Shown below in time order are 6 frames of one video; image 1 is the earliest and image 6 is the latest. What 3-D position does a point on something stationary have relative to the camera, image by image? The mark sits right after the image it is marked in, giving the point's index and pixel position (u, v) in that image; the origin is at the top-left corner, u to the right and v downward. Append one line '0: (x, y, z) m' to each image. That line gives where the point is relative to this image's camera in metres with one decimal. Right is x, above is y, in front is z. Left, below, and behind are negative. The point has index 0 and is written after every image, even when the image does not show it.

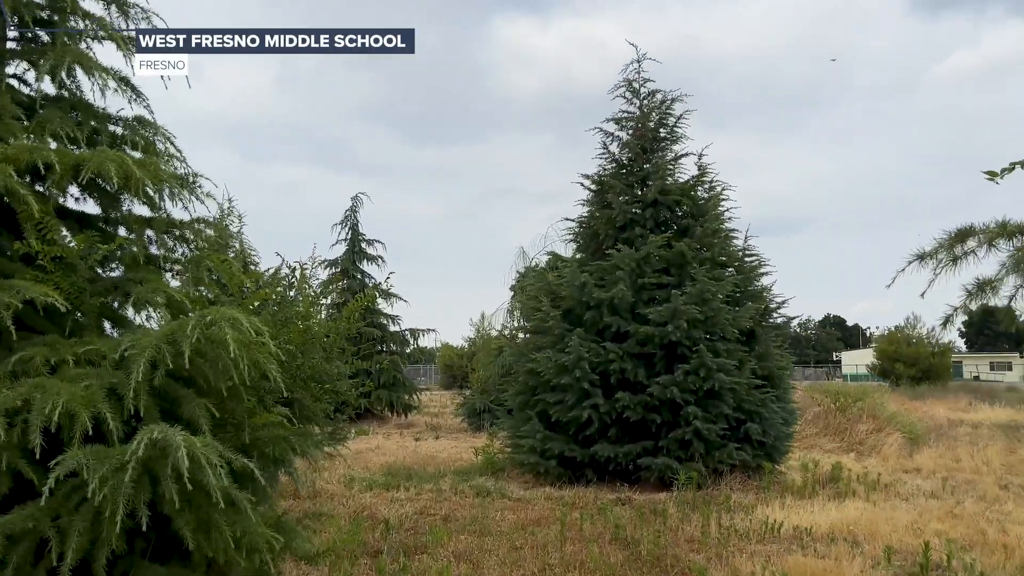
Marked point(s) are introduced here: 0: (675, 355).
0: (+1.5, -0.6, +8.3) m
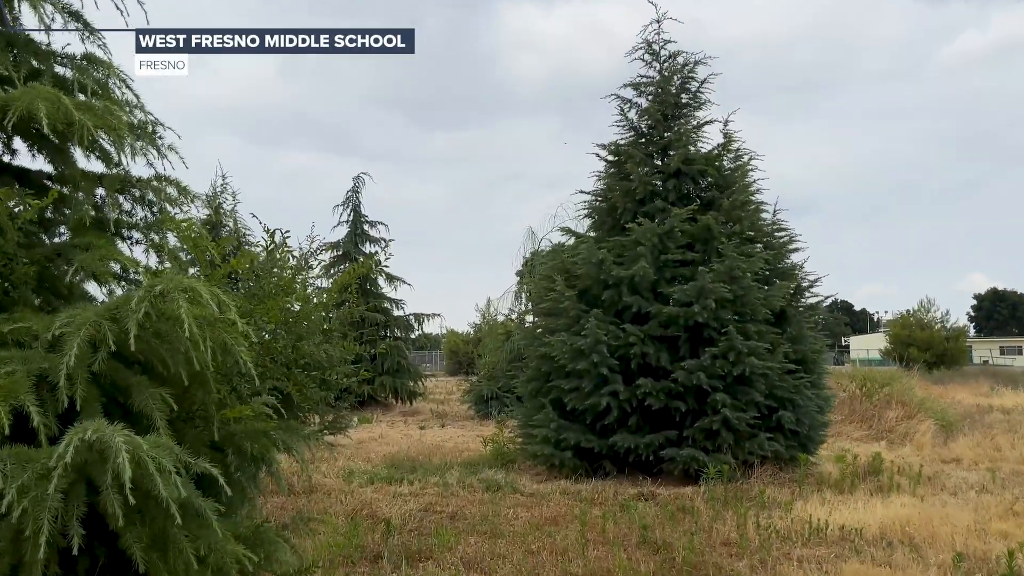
0: (+1.6, -0.4, +7.7) m
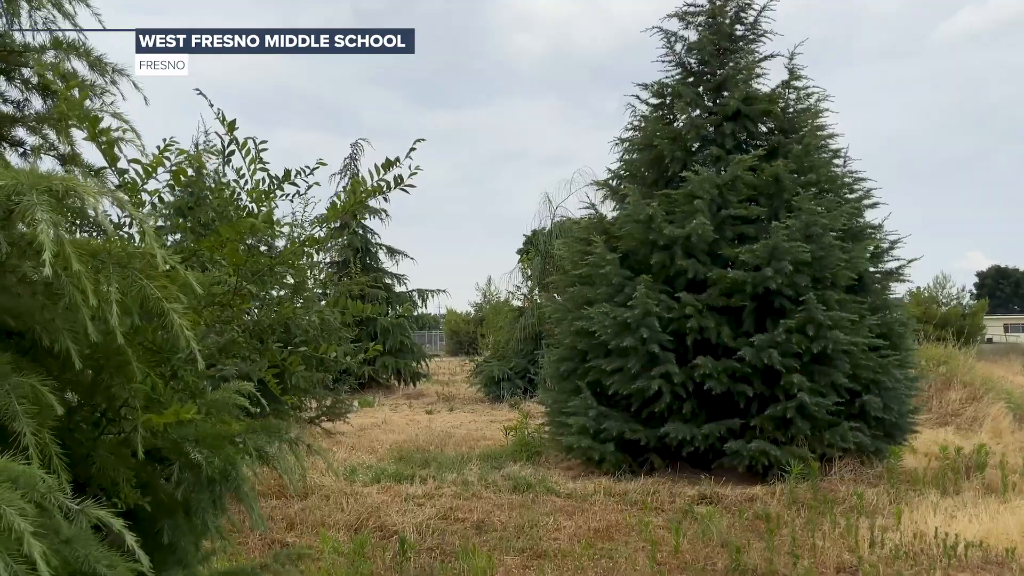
0: (+1.8, -0.1, +6.4) m
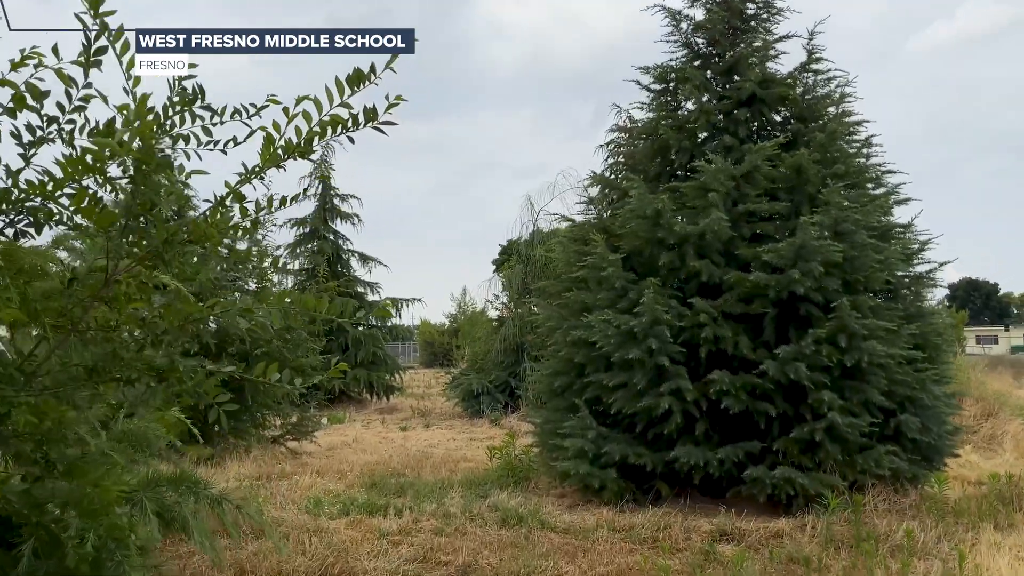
0: (+1.8, -0.2, +5.7) m
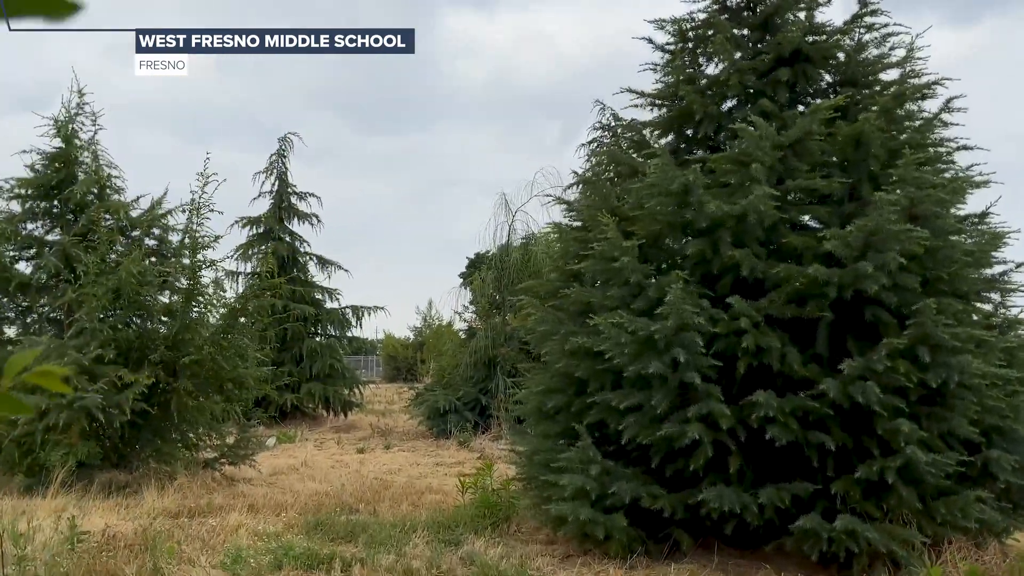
0: (+1.7, -0.2, +4.5) m
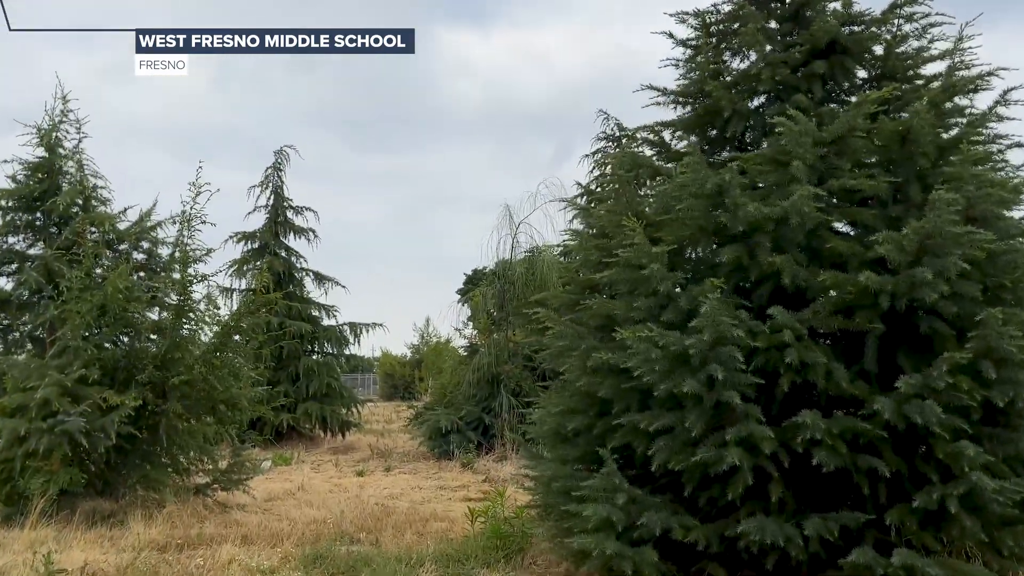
0: (+1.8, -0.2, +4.1) m
